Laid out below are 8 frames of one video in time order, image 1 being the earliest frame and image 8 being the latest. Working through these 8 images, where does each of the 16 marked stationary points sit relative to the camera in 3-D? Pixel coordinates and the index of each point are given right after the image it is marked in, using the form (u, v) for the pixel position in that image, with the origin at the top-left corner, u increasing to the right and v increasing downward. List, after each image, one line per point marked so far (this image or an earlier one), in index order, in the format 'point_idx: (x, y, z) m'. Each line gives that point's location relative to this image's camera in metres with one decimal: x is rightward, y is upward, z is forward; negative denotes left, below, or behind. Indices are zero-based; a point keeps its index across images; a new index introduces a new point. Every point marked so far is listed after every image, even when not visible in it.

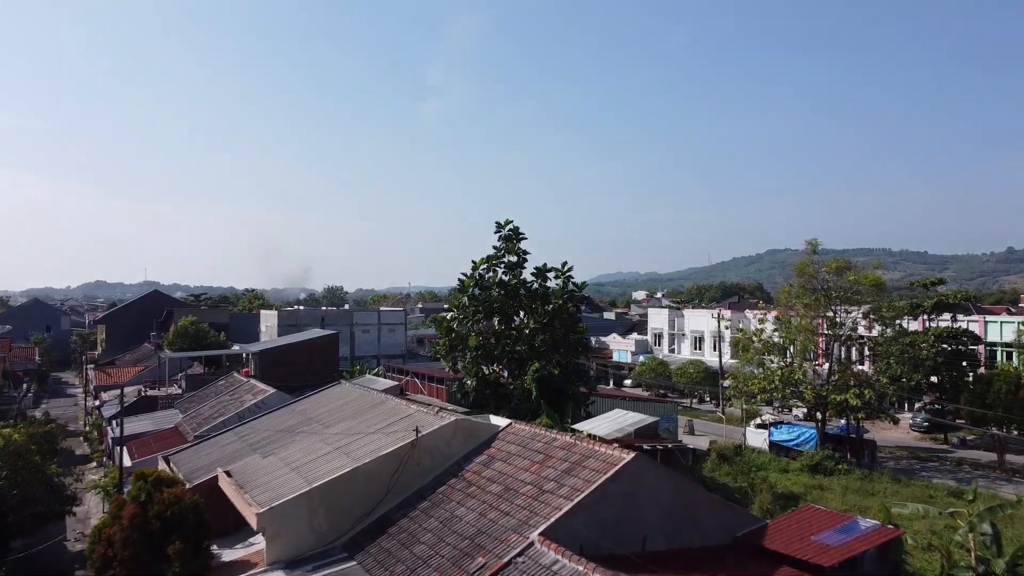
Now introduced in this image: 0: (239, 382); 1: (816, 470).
0: (-3.4, -1.2, +15.9) m
1: (+3.6, -2.2, +15.3) m
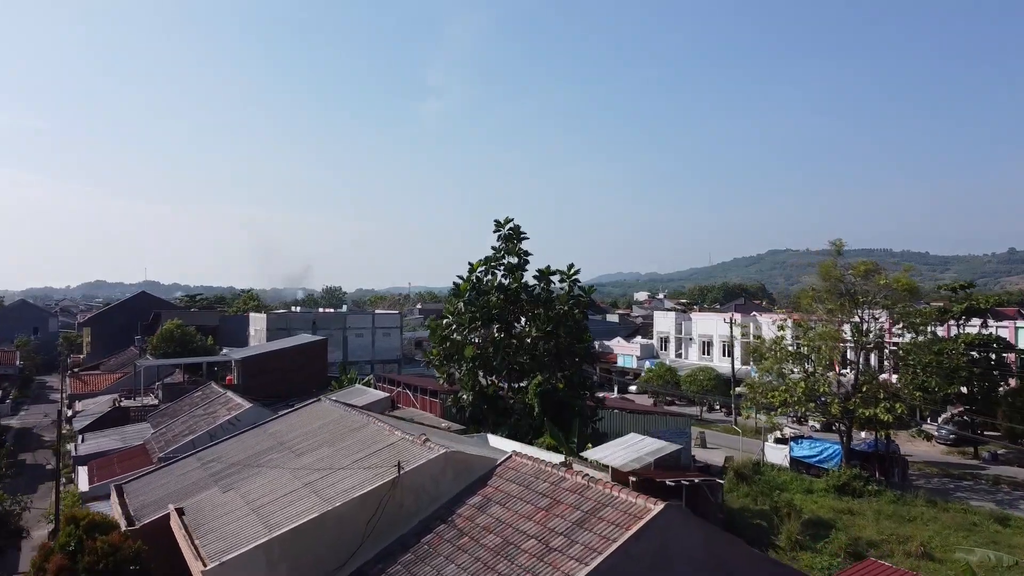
0: (-3.4, -1.2, +14.7) m
1: (+3.6, -2.2, +14.1) m
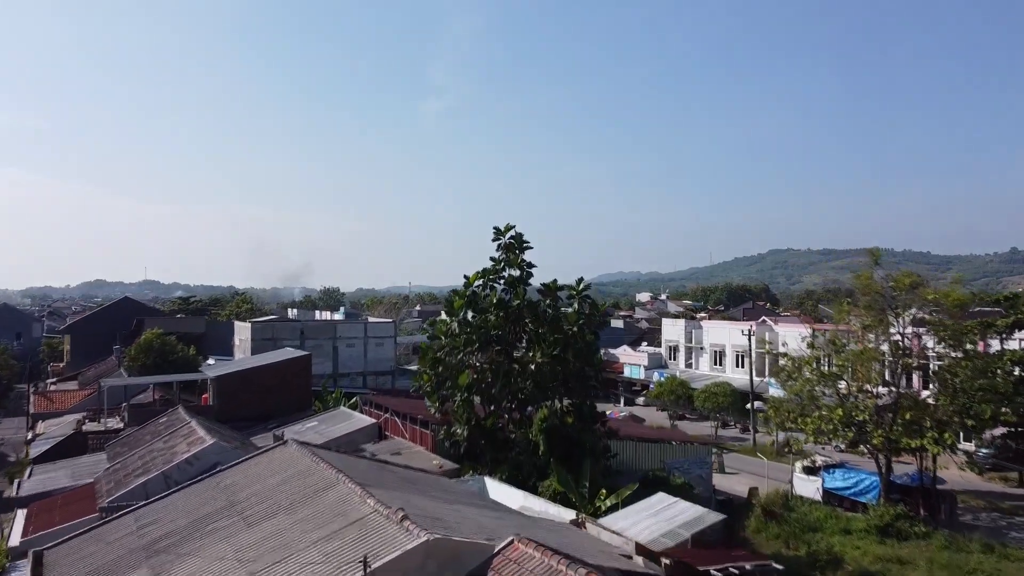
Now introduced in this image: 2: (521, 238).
0: (-3.4, -1.4, +13.1) m
1: (+3.6, -2.4, +12.5) m
2: (+0.1, +0.5, +11.9) m
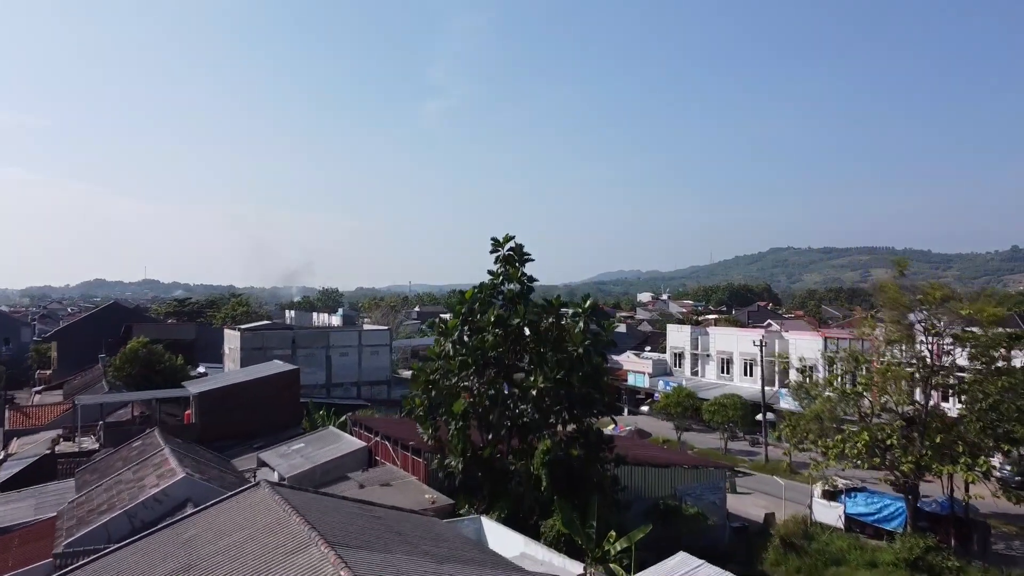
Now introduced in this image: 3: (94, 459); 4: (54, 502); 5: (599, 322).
0: (-3.4, -1.5, +12.2) m
1: (+3.6, -2.5, +11.6) m
2: (+0.1, +0.3, +10.9) m
3: (-4.3, -1.8, +13.3) m
4: (-4.1, -1.9, +11.5) m
5: (+0.7, -0.3, +10.4) m
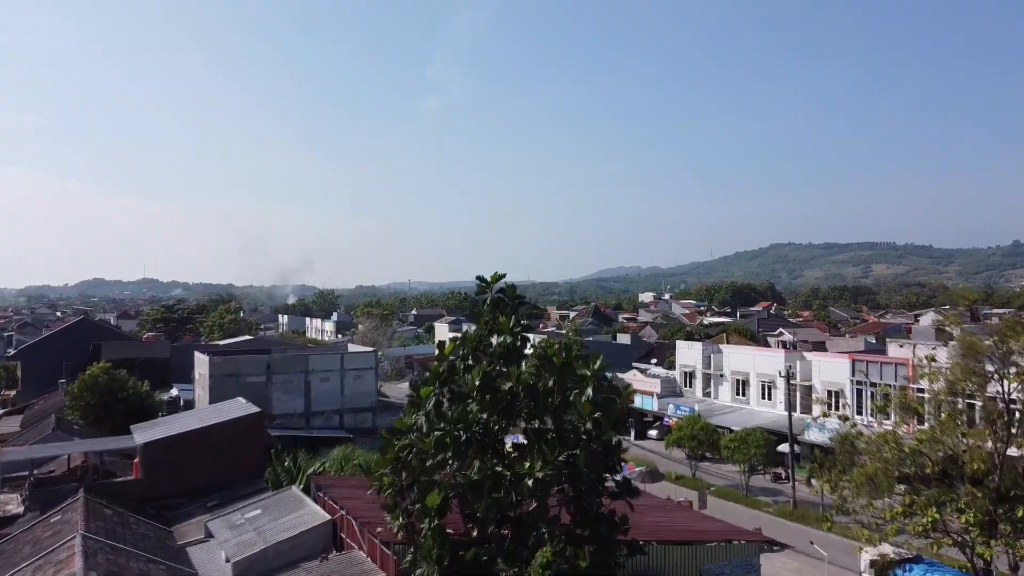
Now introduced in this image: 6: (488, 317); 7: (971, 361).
0: (-3.4, -1.9, +10.0) m
1: (+3.6, -2.8, +9.4) m
2: (0.0, 0.0, +8.8) m
3: (-4.4, -2.1, +11.1) m
4: (-4.1, -2.3, +9.4) m
5: (+0.6, -0.6, +8.2) m
6: (-0.2, -0.2, +8.6) m
7: (+4.0, -0.6, +11.8) m
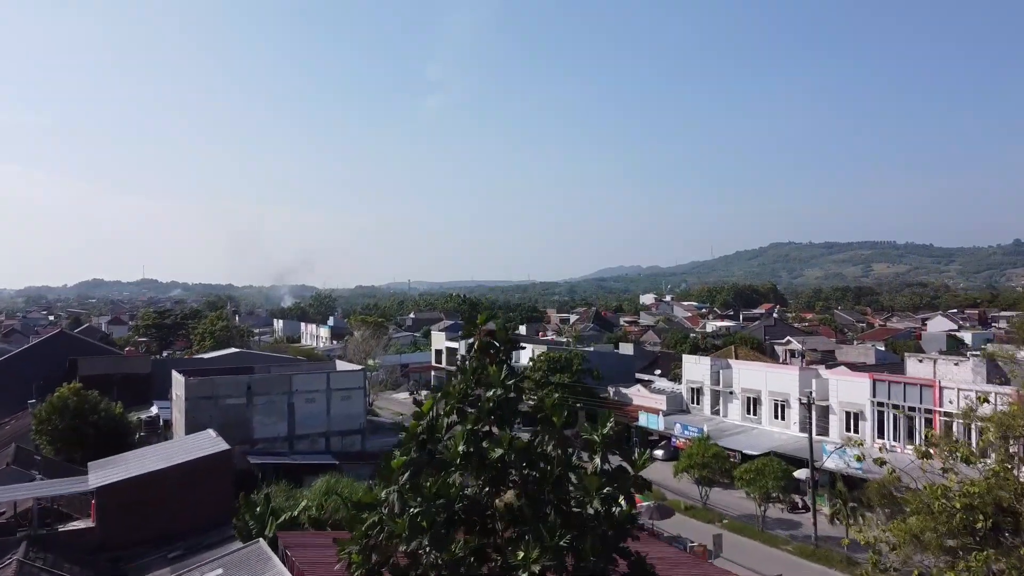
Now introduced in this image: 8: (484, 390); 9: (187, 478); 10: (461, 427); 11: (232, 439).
0: (-3.5, -2.1, +8.7) m
1: (+3.5, -3.1, +8.1) m
2: (0.0, -0.3, +7.4) m
3: (-4.4, -2.4, +9.8) m
4: (-4.2, -2.5, +8.0) m
5: (+0.6, -0.9, +6.9) m
6: (-0.2, -0.4, +7.3) m
7: (+4.0, -0.8, +10.4) m
8: (-0.2, -0.6, +7.2) m
9: (-3.2, -1.9, +13.0) m
10: (-0.3, -0.8, +7.1) m
11: (-4.3, -2.3, +19.9) m
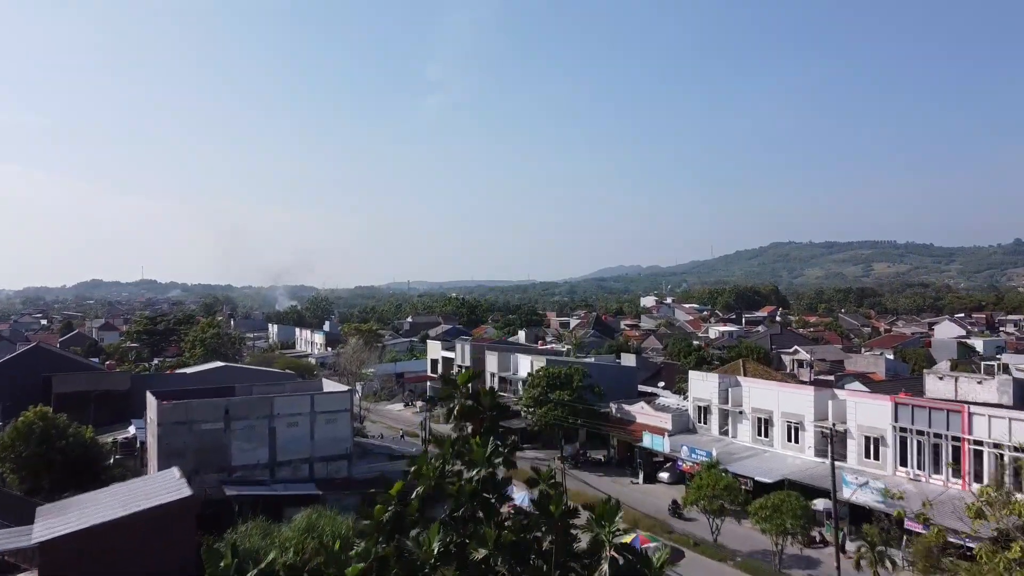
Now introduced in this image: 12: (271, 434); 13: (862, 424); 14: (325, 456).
0: (-3.5, -2.4, +7.3) m
1: (+3.5, -3.3, +6.7) m
2: (-0.1, -0.5, +6.1) m
3: (-4.5, -2.6, +8.4) m
4: (-4.2, -2.8, +6.7) m
5: (+0.5, -1.1, +5.5) m
6: (-0.3, -0.7, +6.0) m
7: (+3.9, -1.0, +9.1) m
8: (-0.2, -0.8, +5.9) m
9: (-3.2, -2.2, +11.7) m
10: (-0.3, -1.0, +5.8) m
11: (-4.4, -2.6, +18.6) m
12: (-3.6, -2.2, +19.2) m
13: (+5.2, -2.0, +19.2) m
14: (-2.9, -2.6, +20.0) m
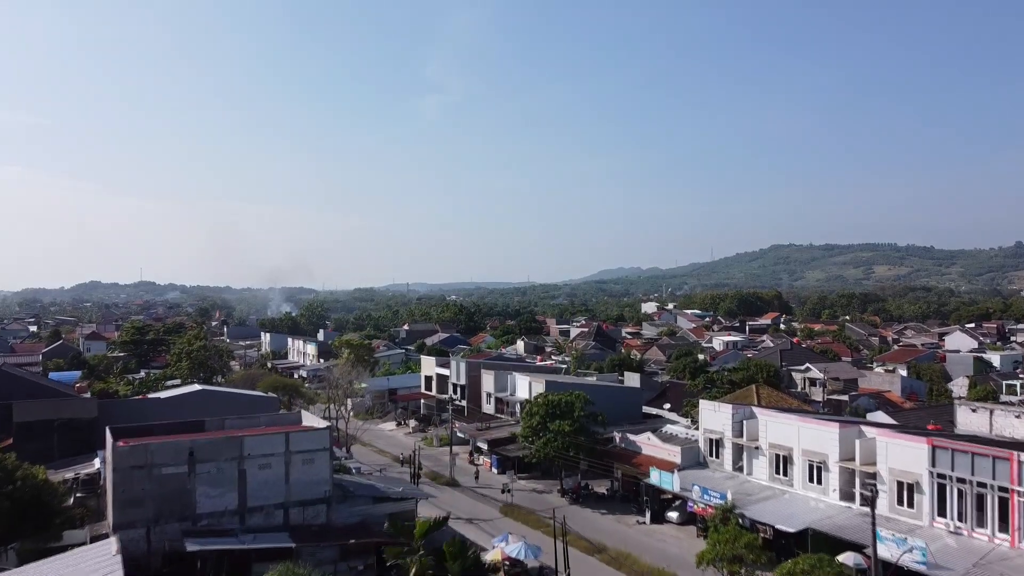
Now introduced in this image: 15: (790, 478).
0: (-3.6, -2.7, +5.5) m
1: (+3.4, -3.7, +4.9) m
2: (-0.1, -0.9, +4.3) m
3: (-4.5, -3.0, +6.6) m
4: (-4.3, -3.1, +4.8) m
5: (+0.5, -1.5, +3.7) m
6: (-0.3, -1.1, +4.1) m
7: (+3.9, -1.4, +7.3) m
8: (-0.3, -1.2, +4.0) m
9: (-3.3, -2.5, +9.9) m
10: (-0.4, -1.4, +3.9) m
11: (-4.4, -2.9, +16.7) m
12: (-3.7, -2.6, +17.4) m
13: (+5.1, -2.4, +17.4) m
14: (-2.9, -3.0, +18.2) m
15: (+4.3, -2.9, +19.8) m
